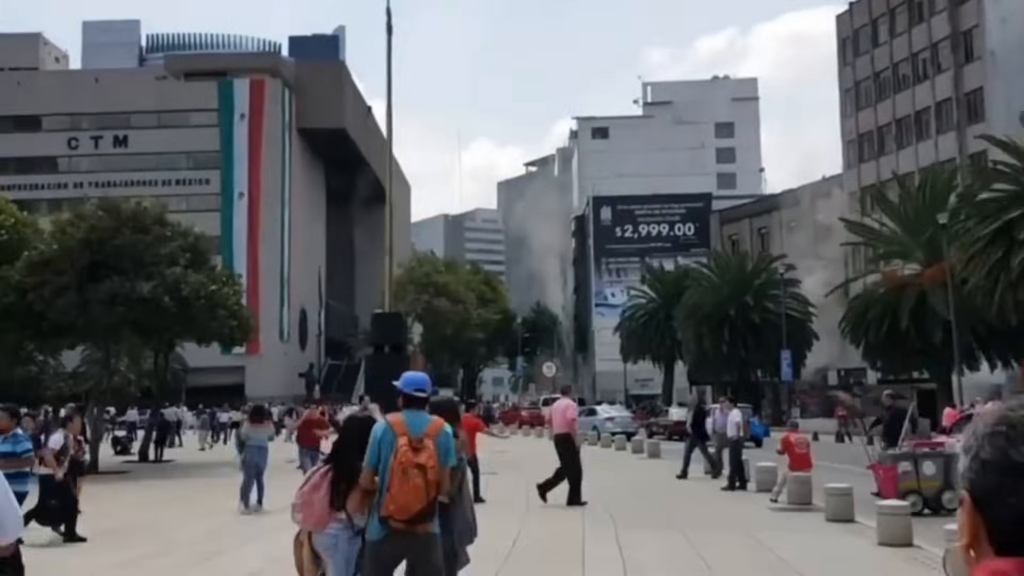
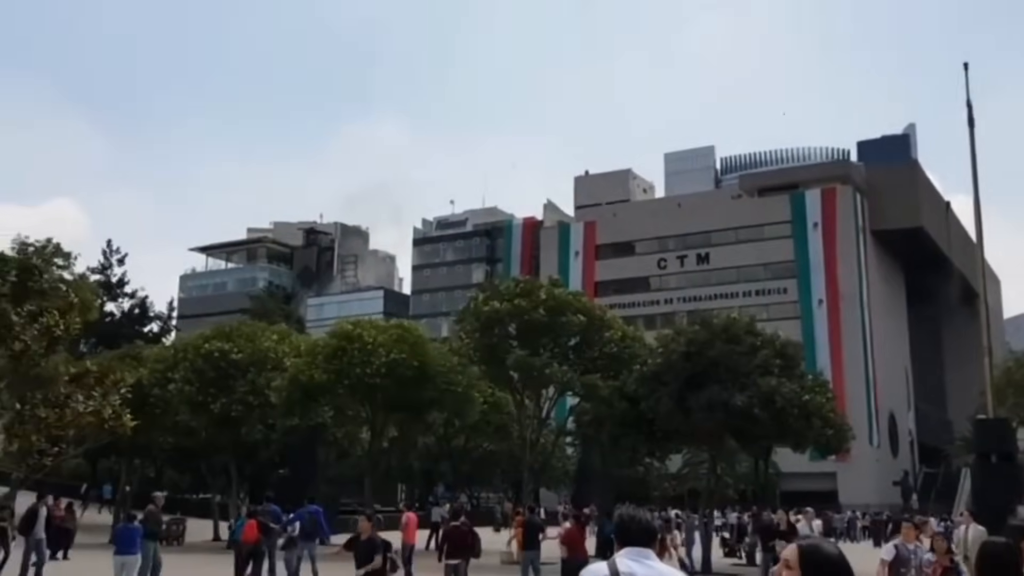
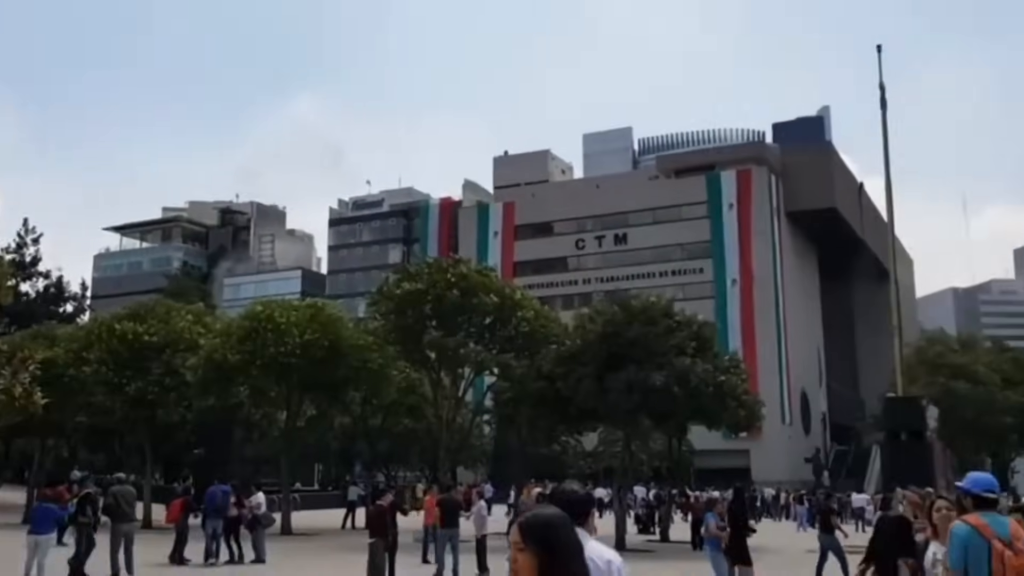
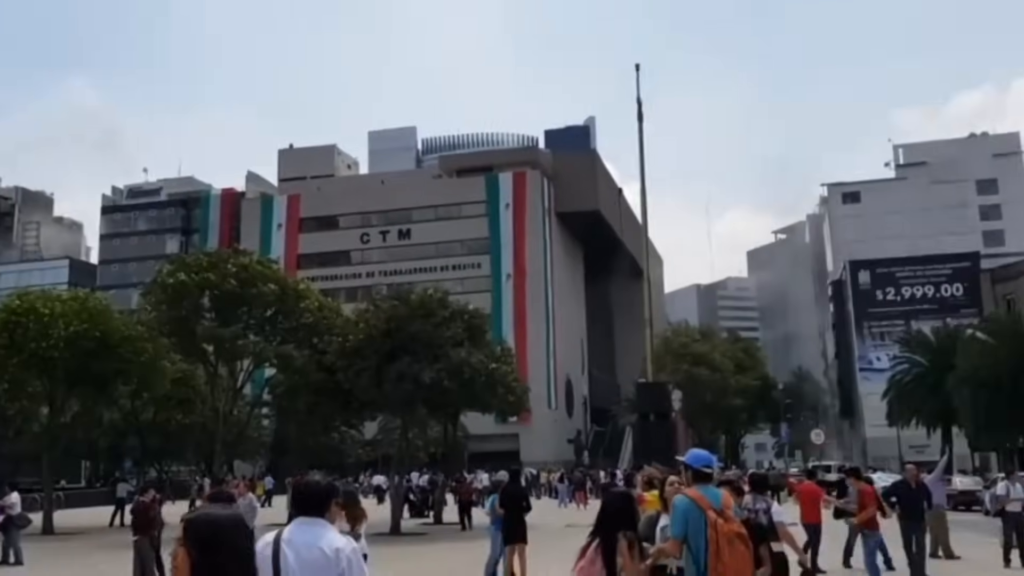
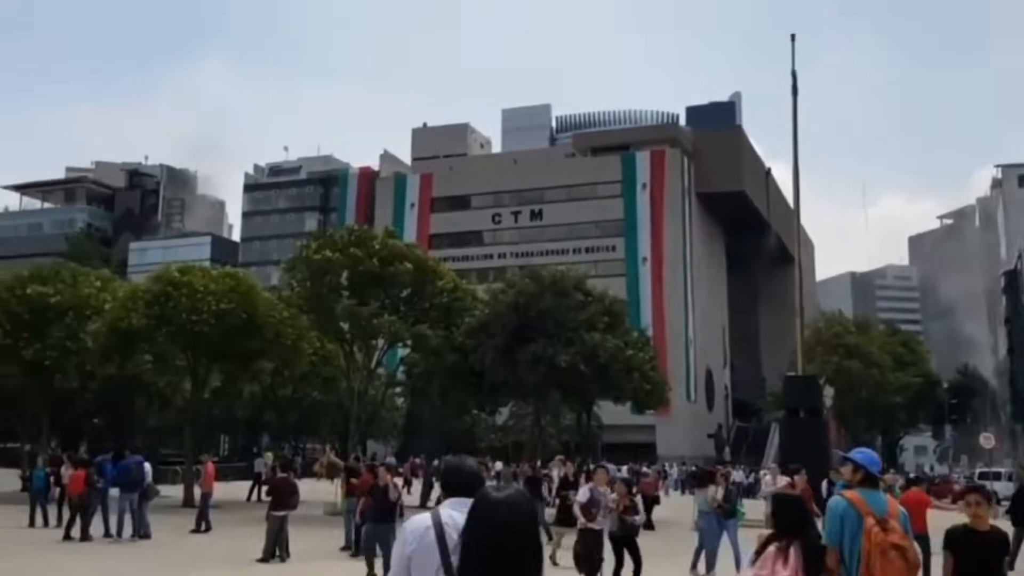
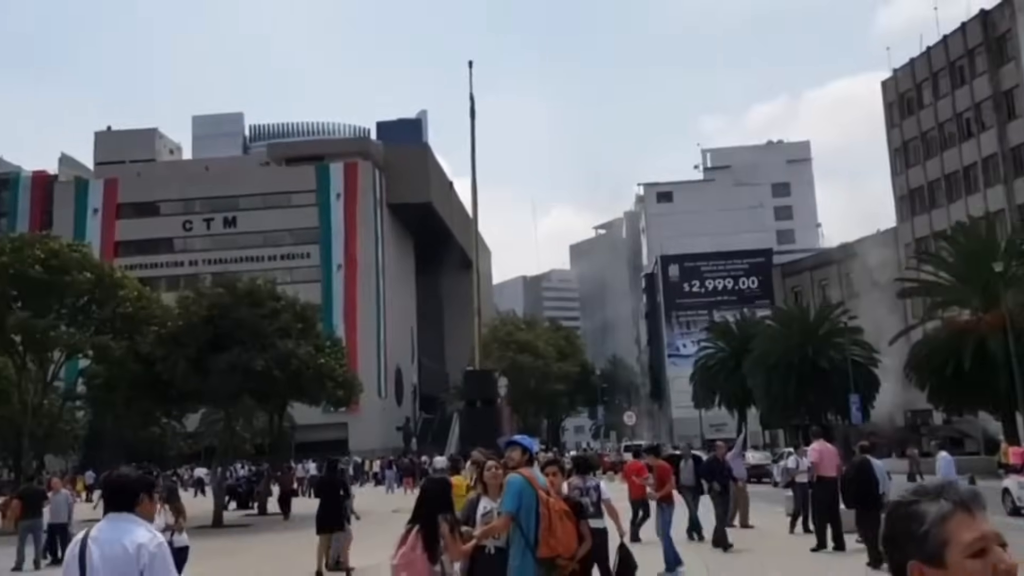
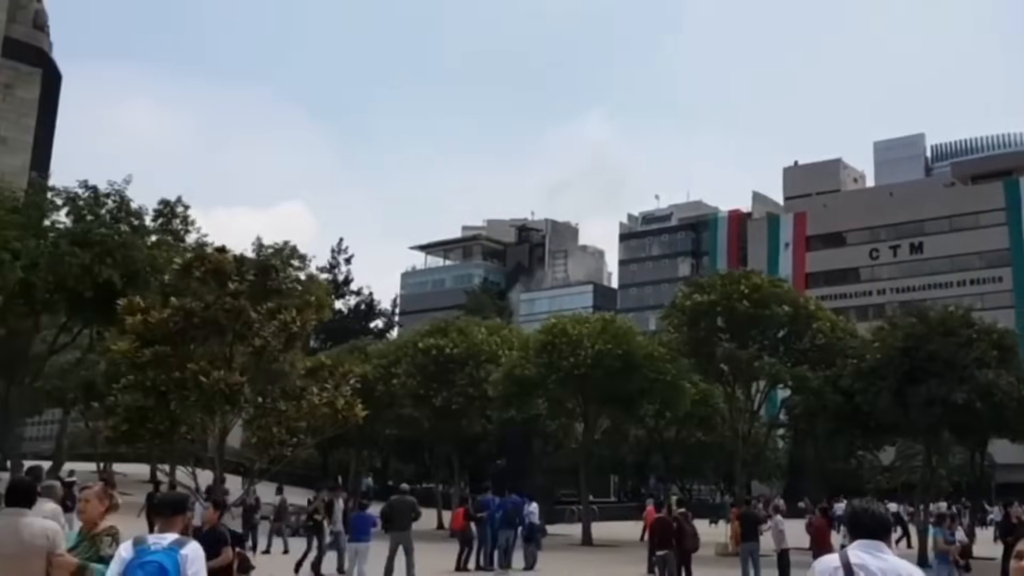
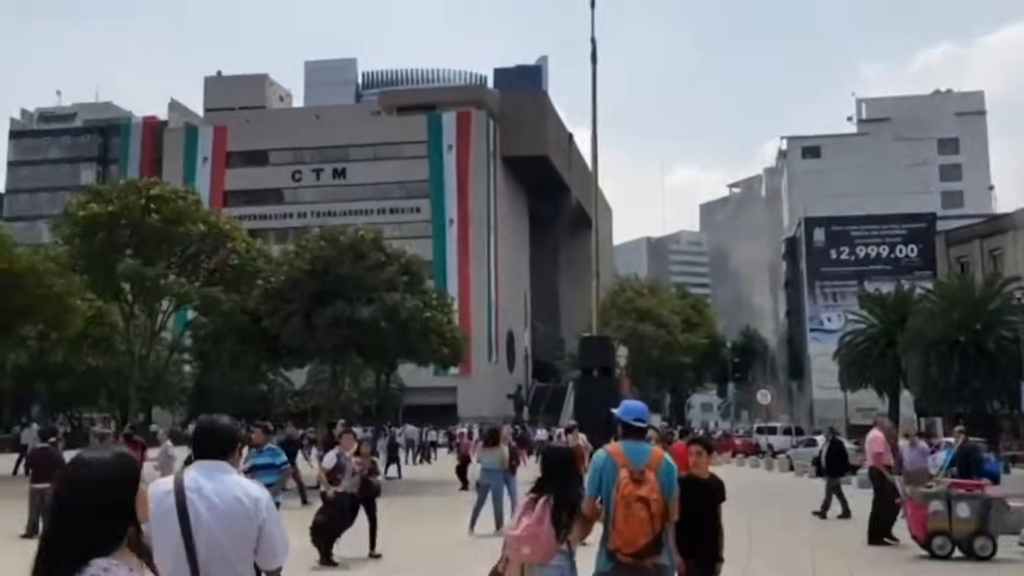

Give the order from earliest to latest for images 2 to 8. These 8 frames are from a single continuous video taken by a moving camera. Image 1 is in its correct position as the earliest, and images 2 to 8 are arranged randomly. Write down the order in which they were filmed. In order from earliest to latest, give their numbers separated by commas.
8, 5, 2, 7, 3, 4, 6
